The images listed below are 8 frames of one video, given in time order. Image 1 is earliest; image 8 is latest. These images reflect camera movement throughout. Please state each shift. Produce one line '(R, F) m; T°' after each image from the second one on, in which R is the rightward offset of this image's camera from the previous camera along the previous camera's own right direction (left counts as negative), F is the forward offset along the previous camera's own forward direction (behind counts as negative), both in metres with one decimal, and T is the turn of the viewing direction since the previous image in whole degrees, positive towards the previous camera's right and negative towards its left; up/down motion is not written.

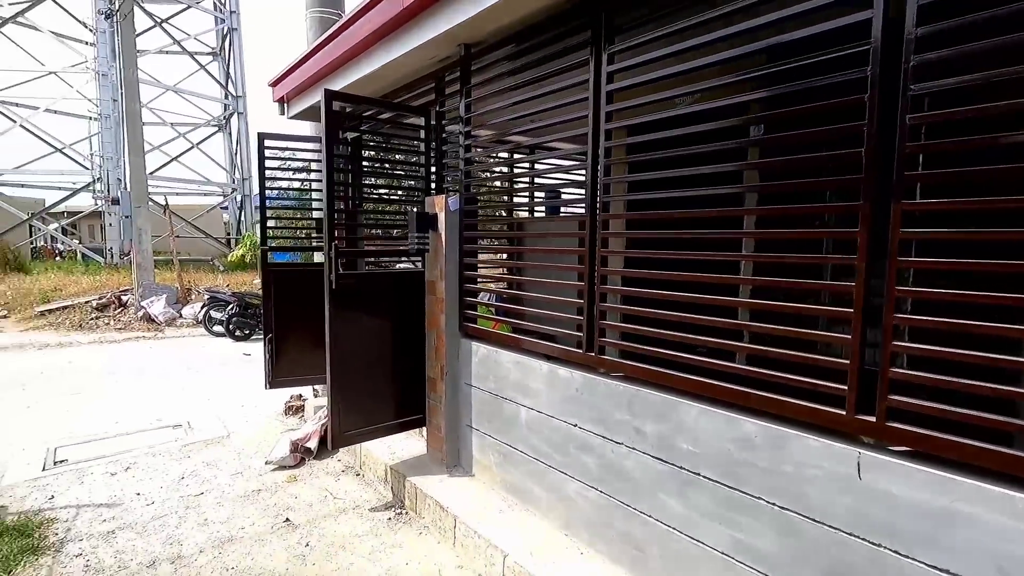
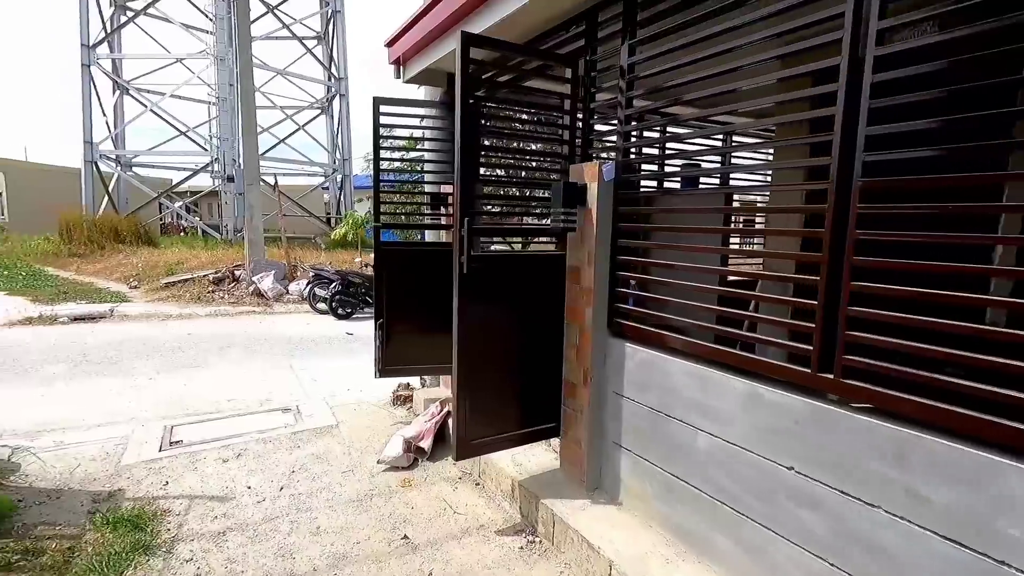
(-0.4, +0.5) m; -9°
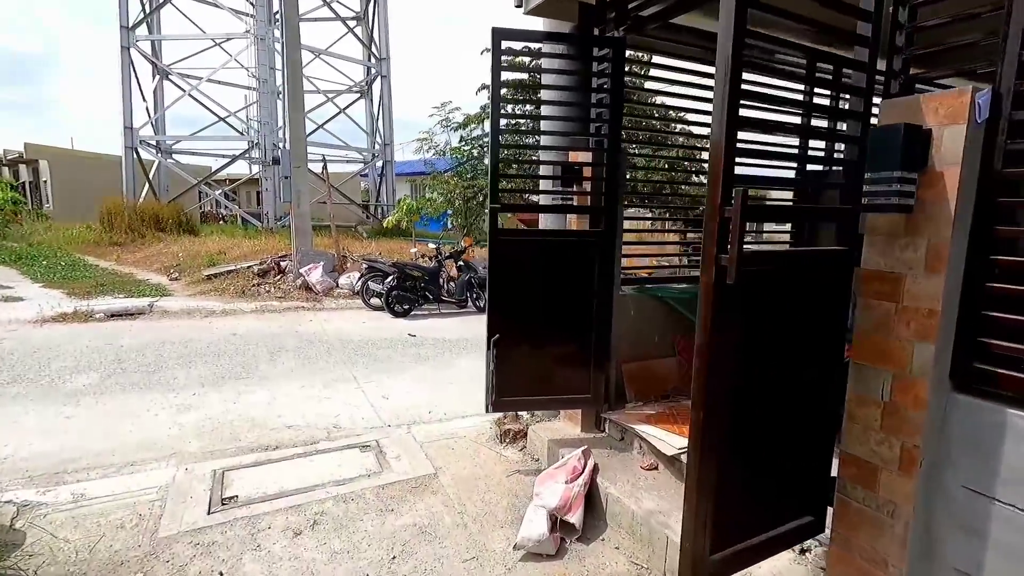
(-0.7, +1.0) m; -3°
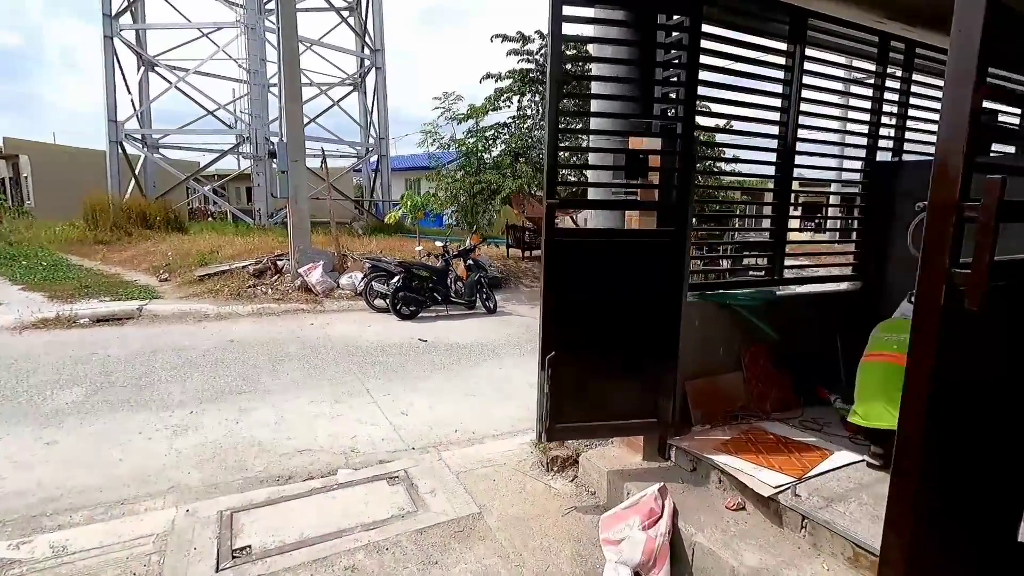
(-0.3, +0.4) m; +1°
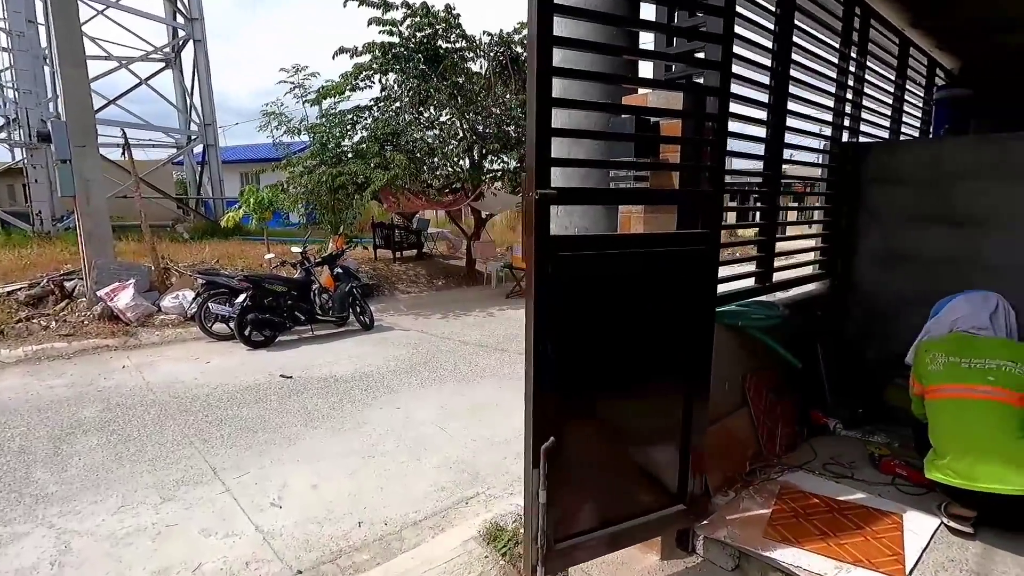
(-0.3, +1.0) m; +15°
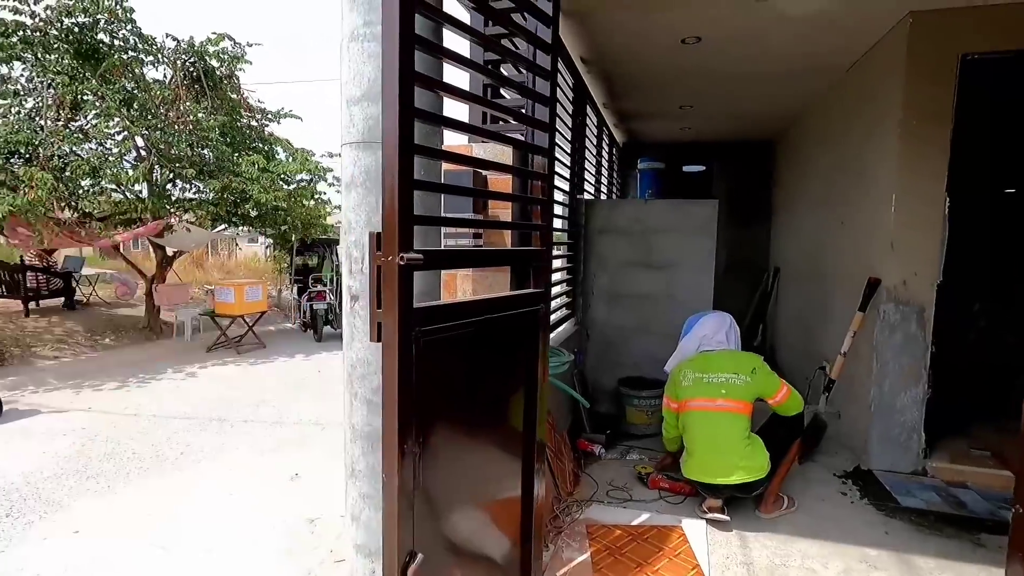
(-0.3, +0.3) m; +31°
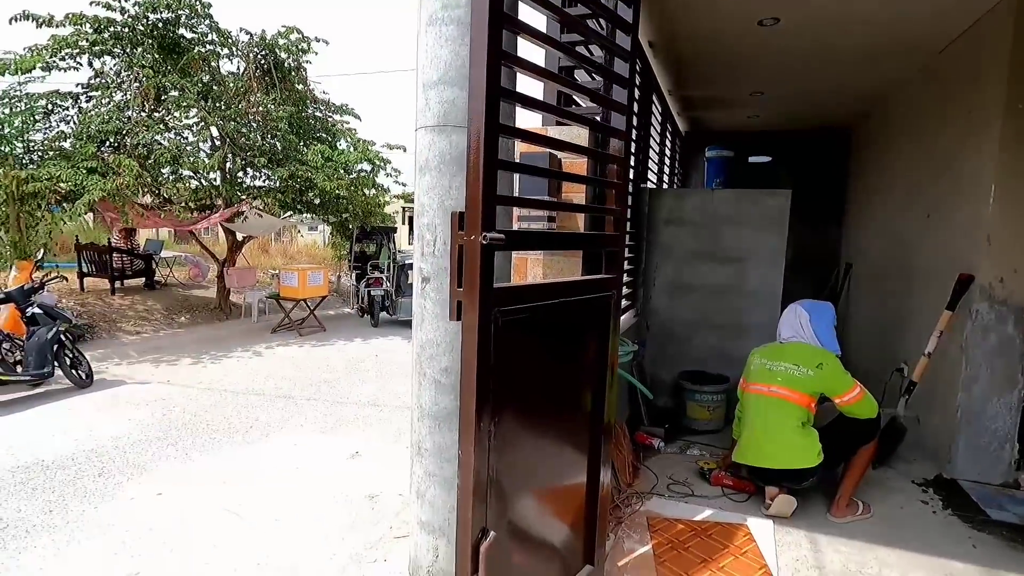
(-0.1, 0.0) m; -5°
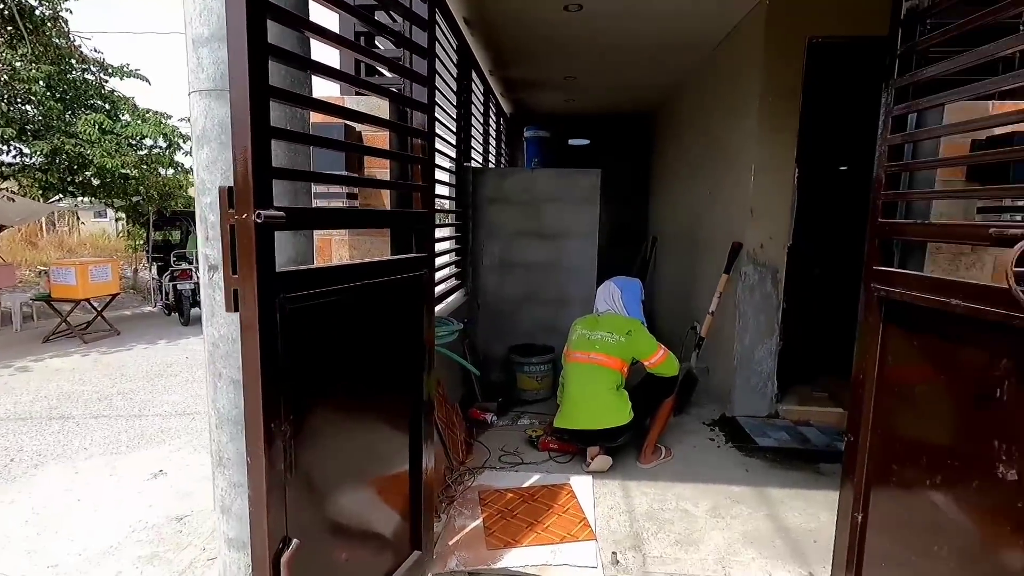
(+0.1, 0.0) m; +16°
